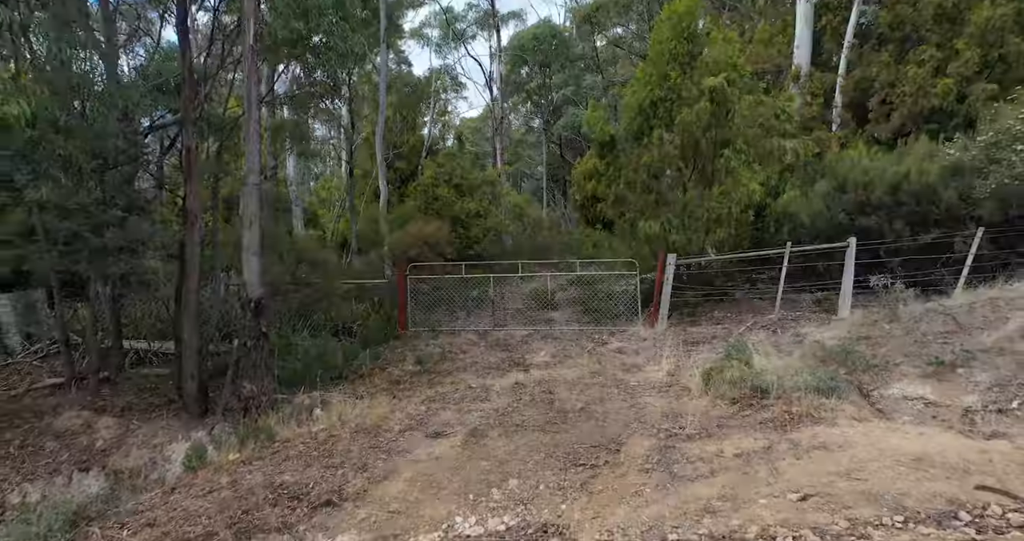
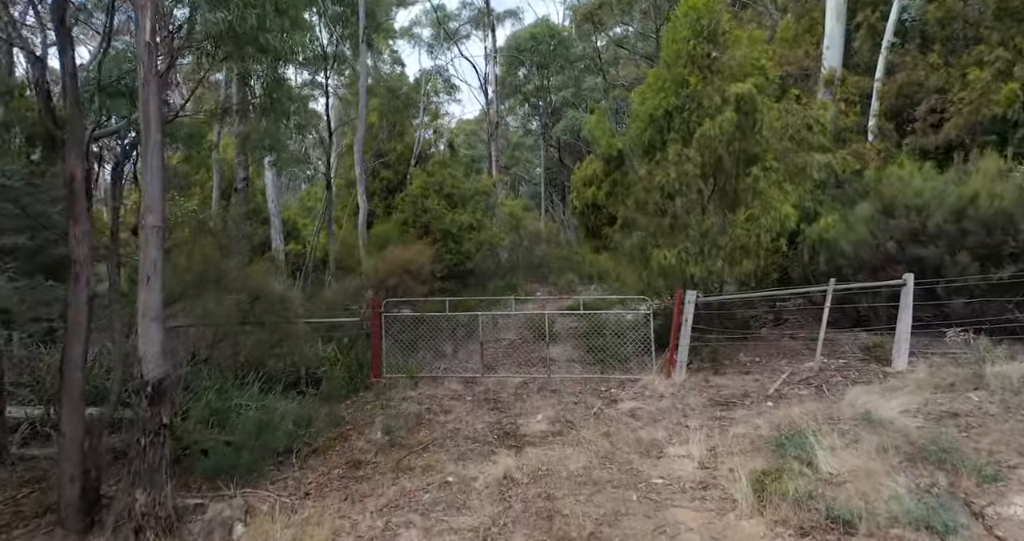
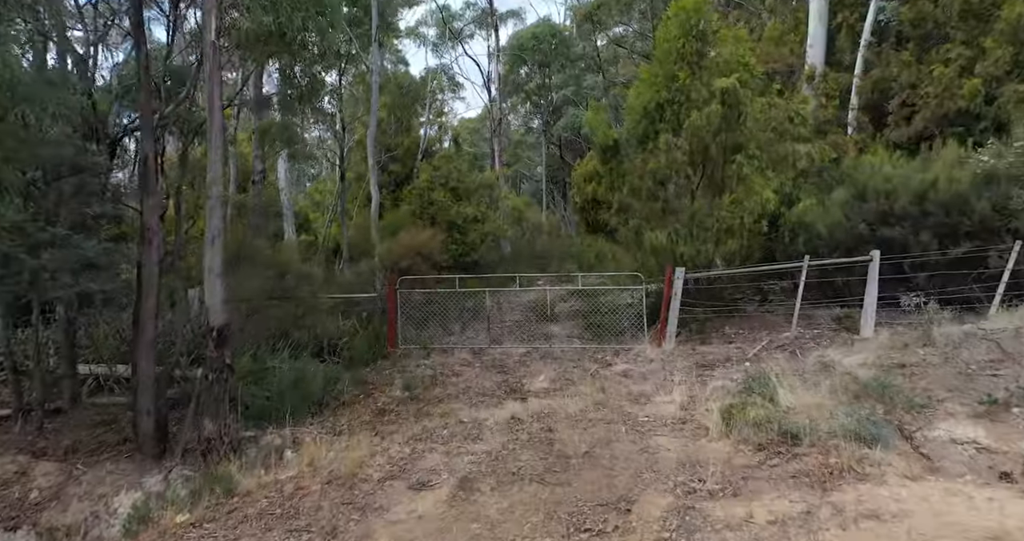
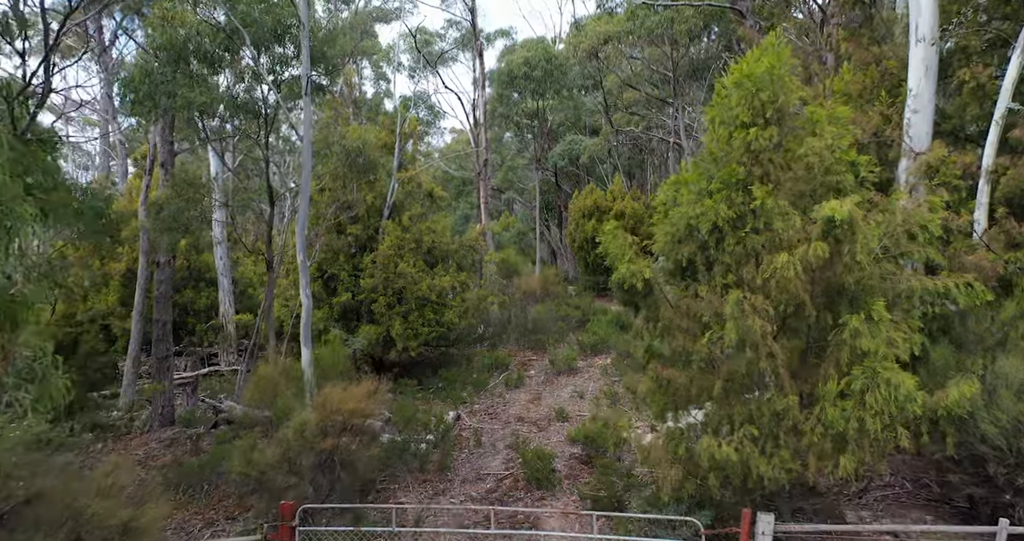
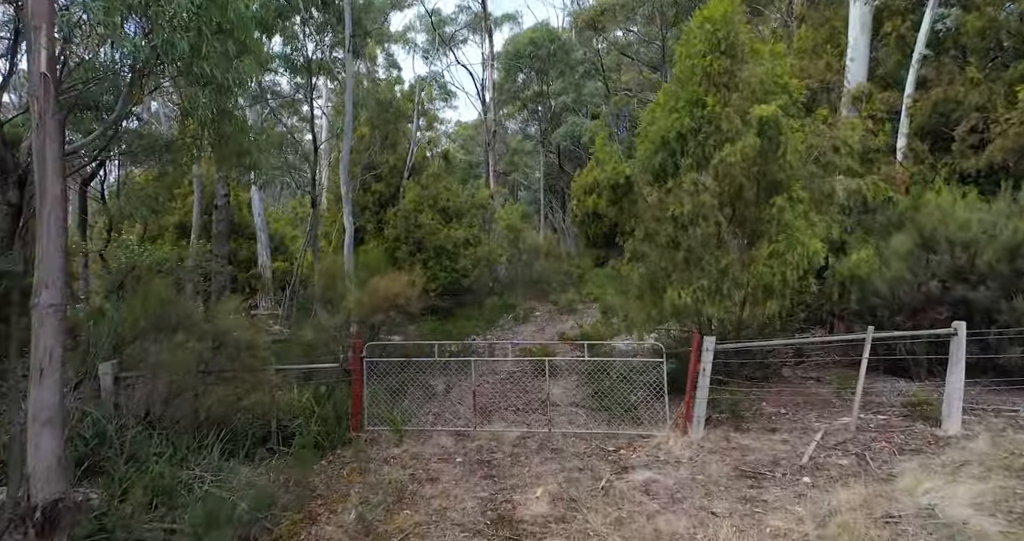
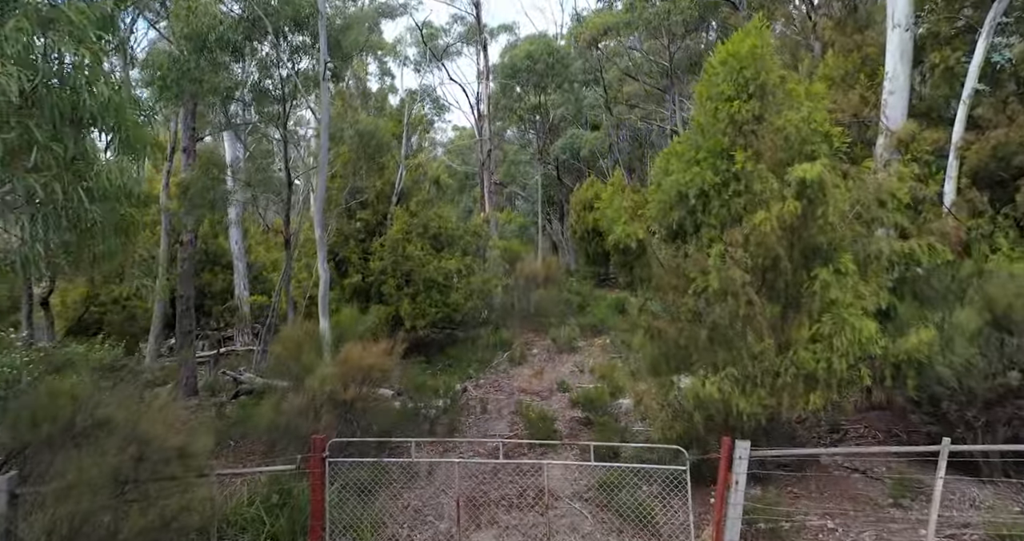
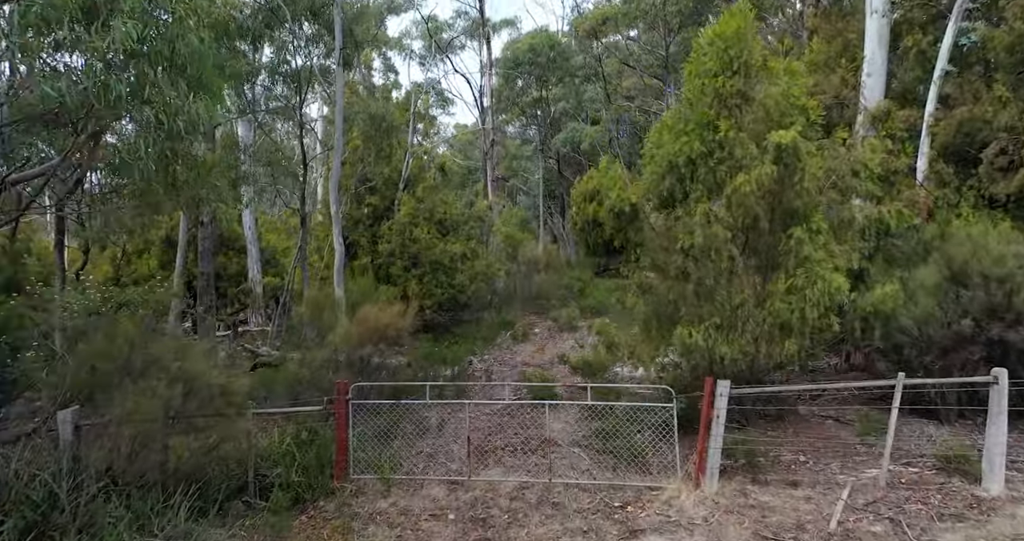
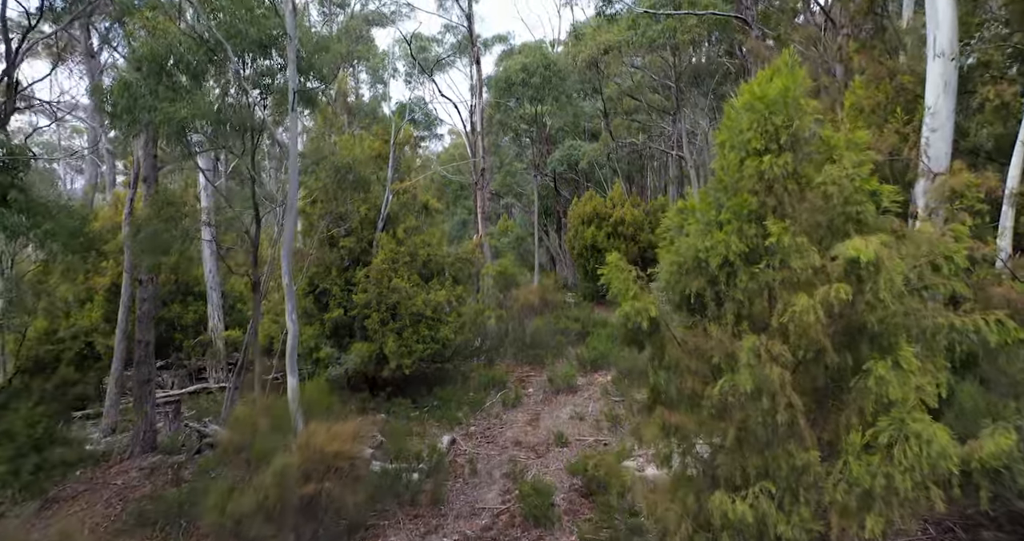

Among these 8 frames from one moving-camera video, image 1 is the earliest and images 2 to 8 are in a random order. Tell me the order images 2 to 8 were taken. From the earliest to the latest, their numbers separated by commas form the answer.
3, 2, 5, 7, 6, 4, 8
